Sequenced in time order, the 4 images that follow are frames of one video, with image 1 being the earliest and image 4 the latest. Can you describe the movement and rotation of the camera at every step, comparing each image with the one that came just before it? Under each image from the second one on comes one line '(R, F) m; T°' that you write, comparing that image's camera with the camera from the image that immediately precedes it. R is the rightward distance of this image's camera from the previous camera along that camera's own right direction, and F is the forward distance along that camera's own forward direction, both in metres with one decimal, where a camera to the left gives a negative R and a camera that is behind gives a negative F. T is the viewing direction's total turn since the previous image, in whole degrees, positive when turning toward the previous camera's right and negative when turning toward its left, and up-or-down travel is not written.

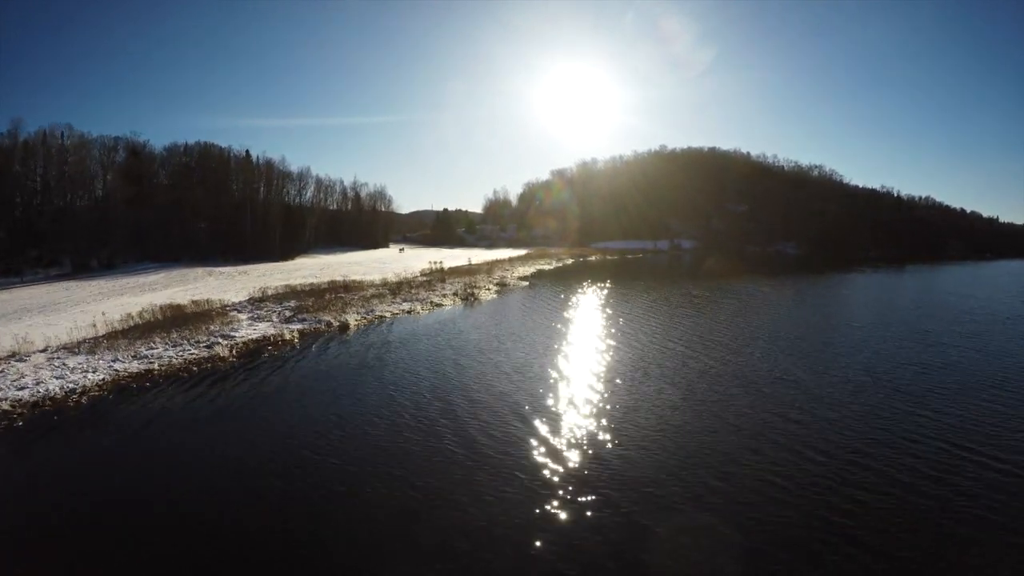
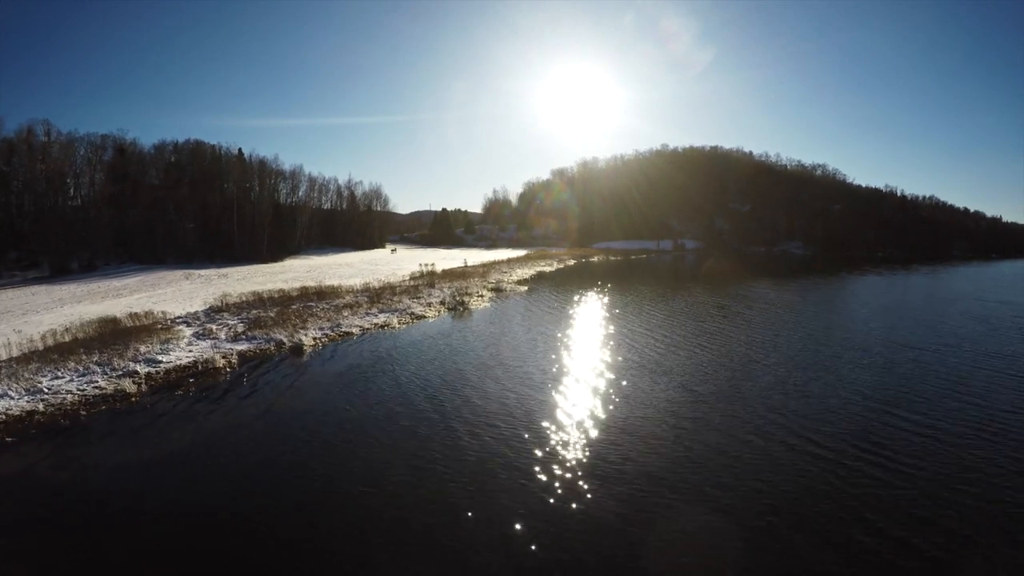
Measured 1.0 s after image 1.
(+0.1, +1.6) m; 0°
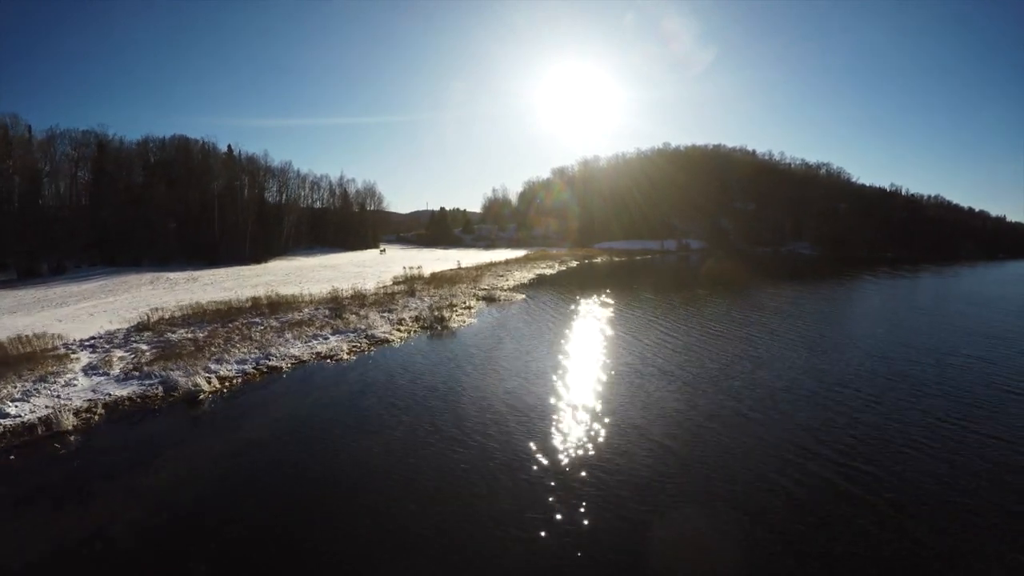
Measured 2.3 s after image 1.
(+0.1, +2.1) m; 0°
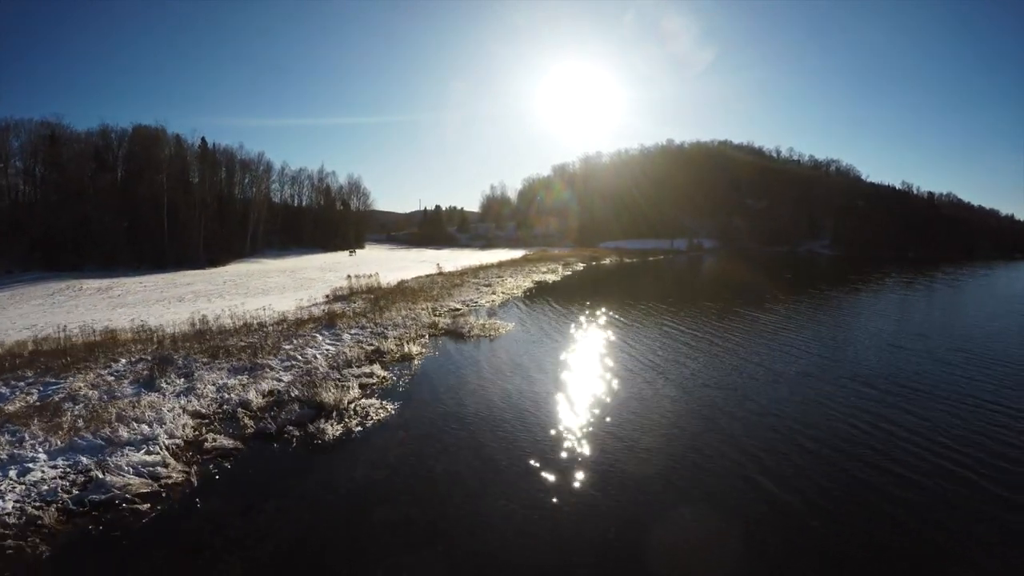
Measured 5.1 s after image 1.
(+0.3, +4.3) m; 0°
